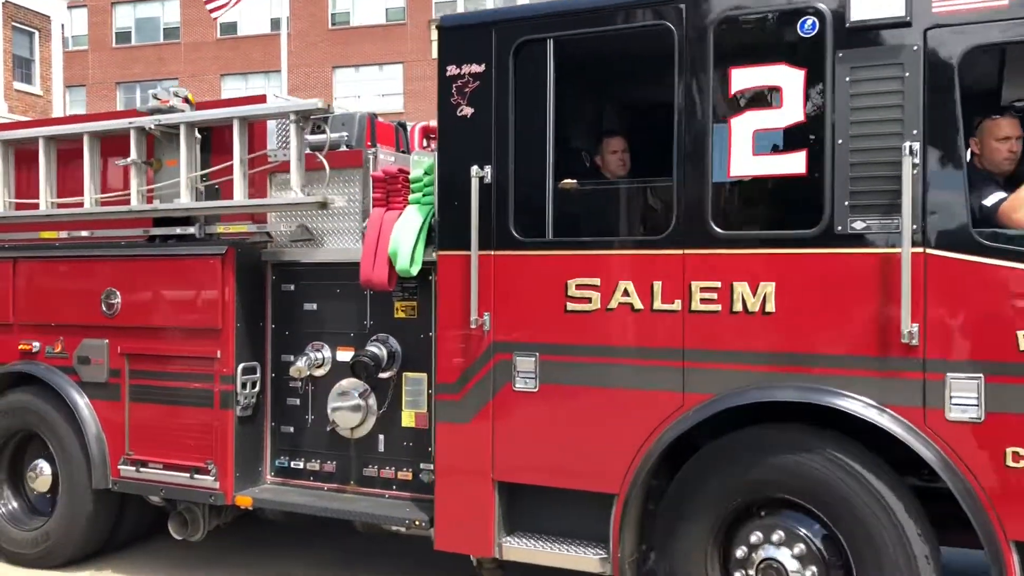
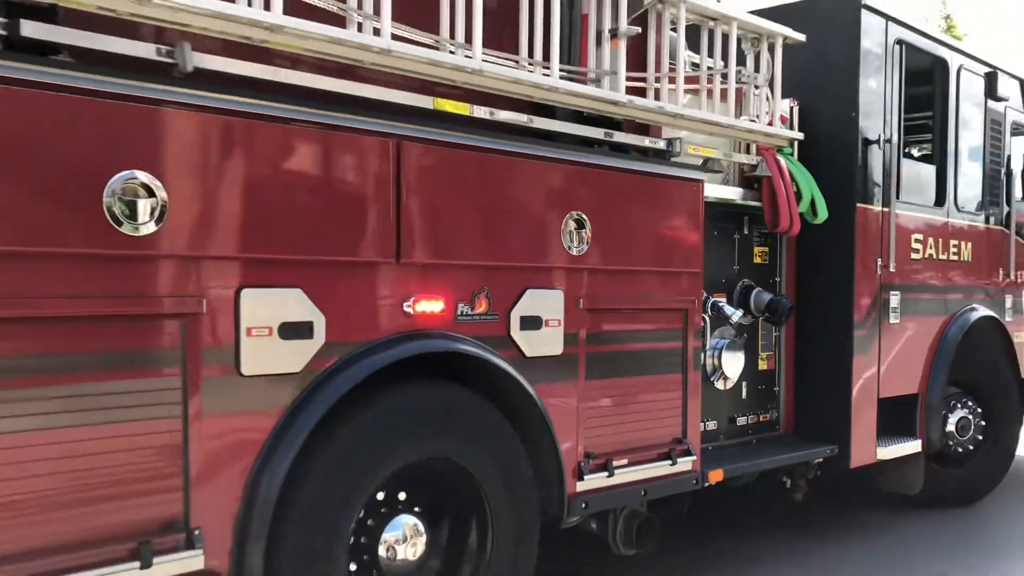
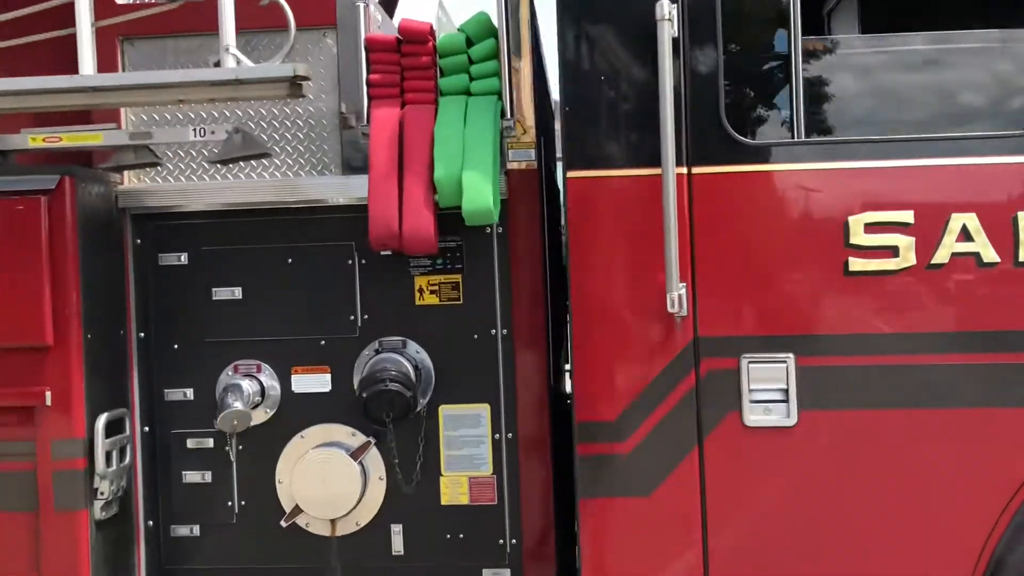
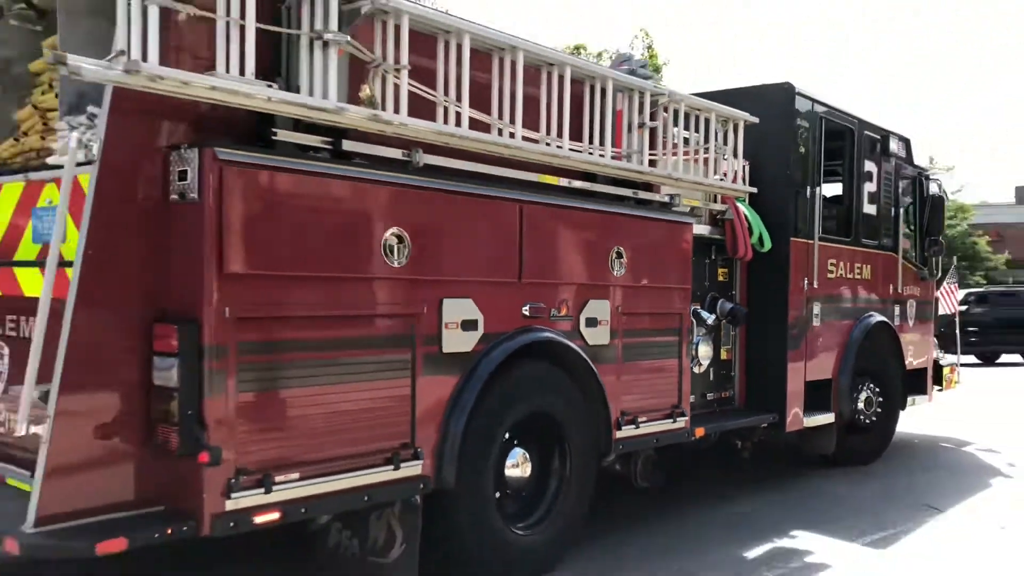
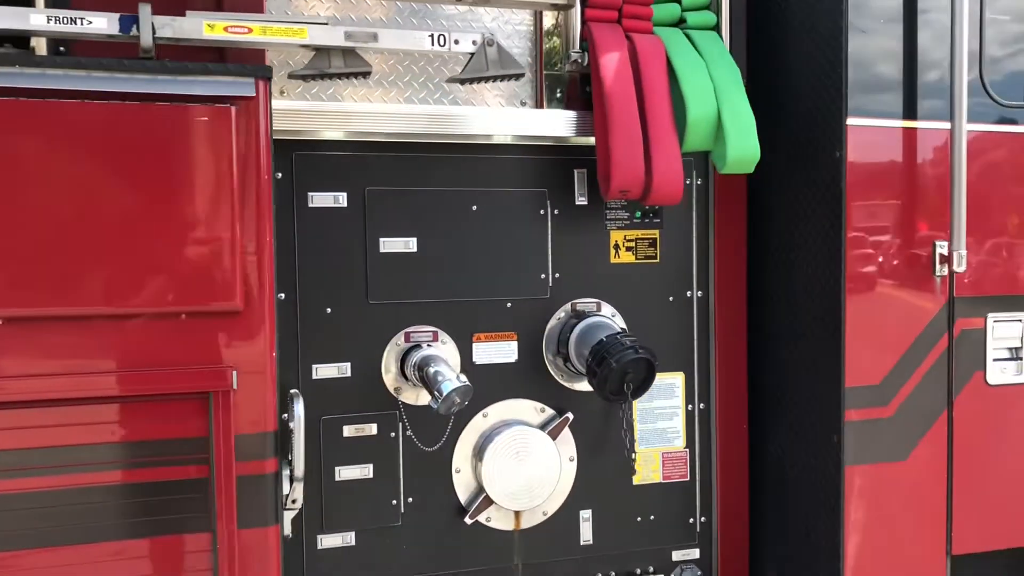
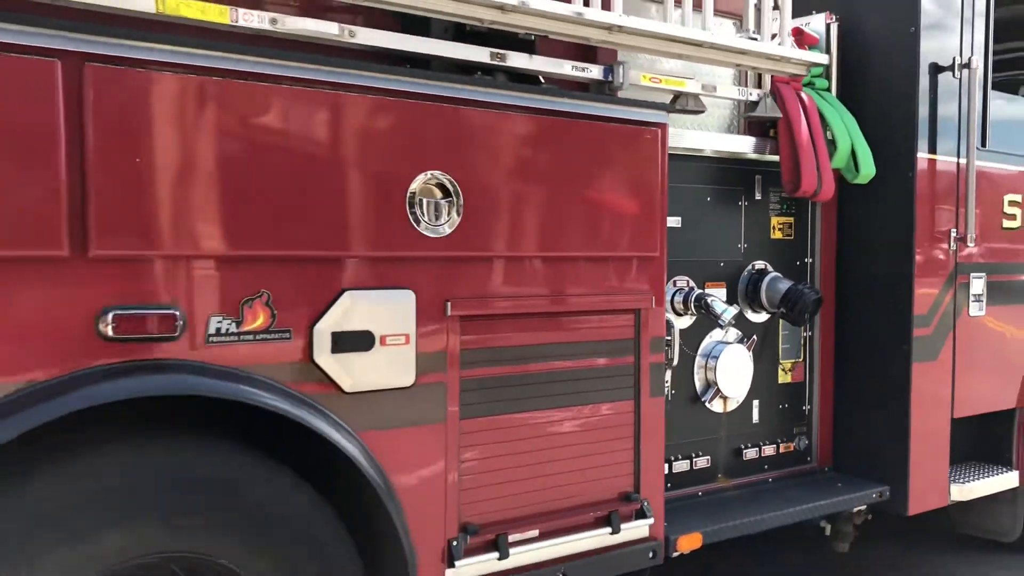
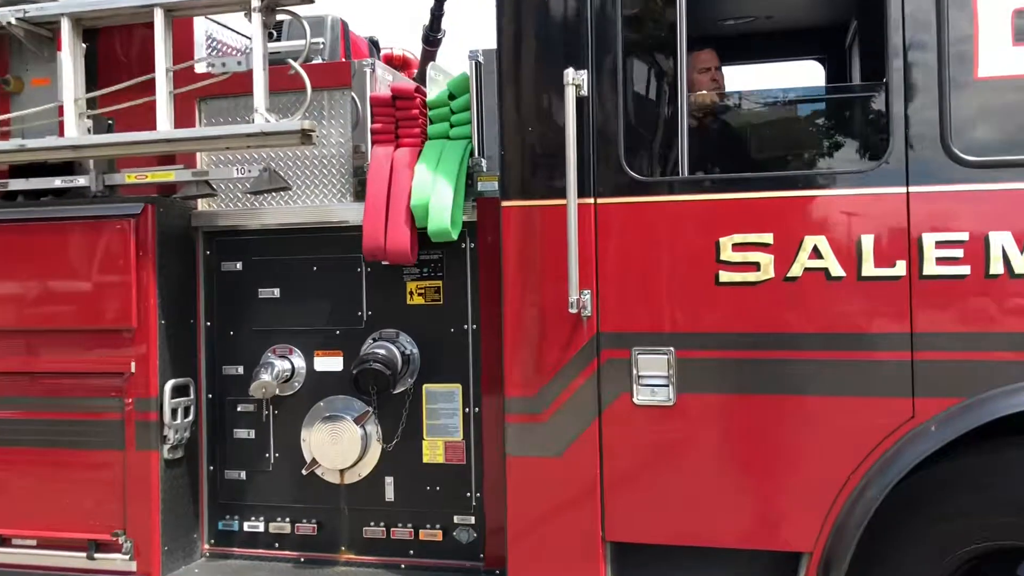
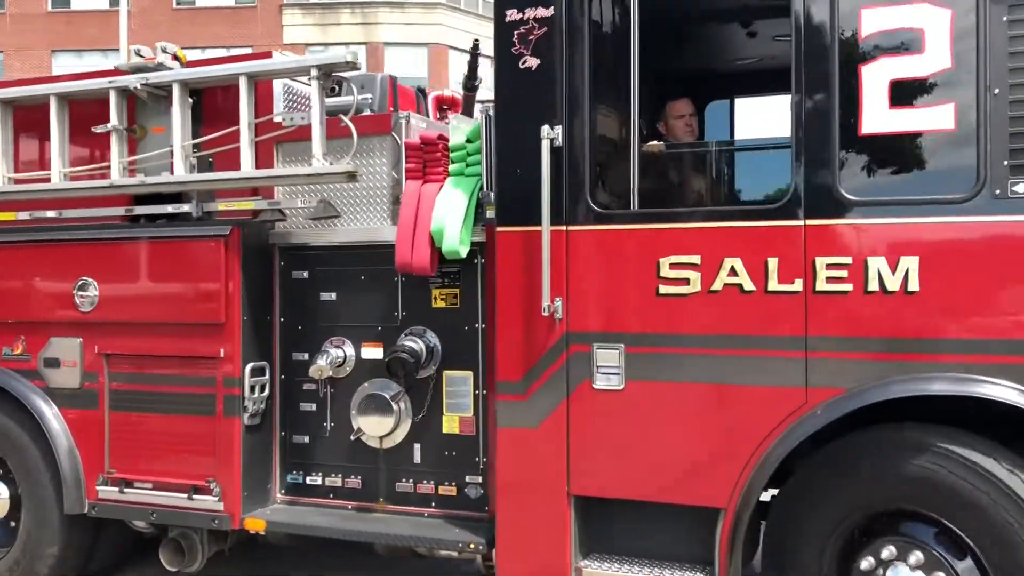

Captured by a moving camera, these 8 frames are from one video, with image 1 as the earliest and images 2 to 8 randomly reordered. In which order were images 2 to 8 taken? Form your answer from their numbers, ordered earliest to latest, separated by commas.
8, 7, 3, 5, 6, 2, 4
